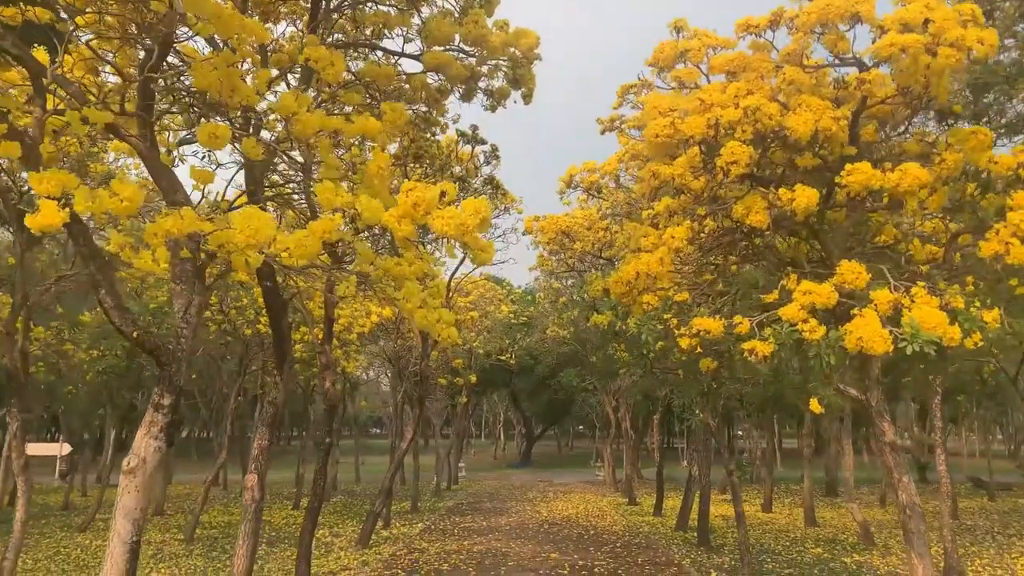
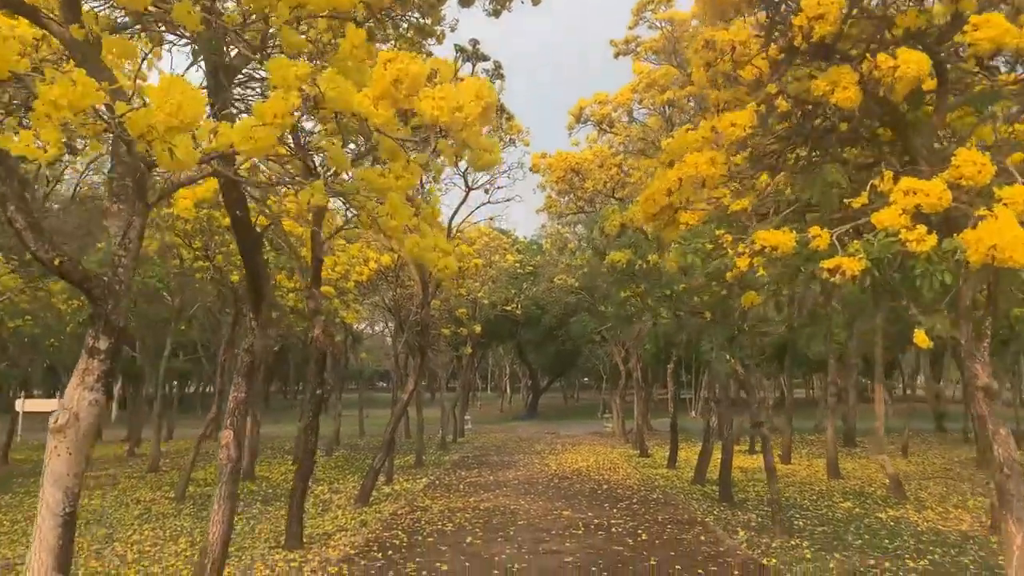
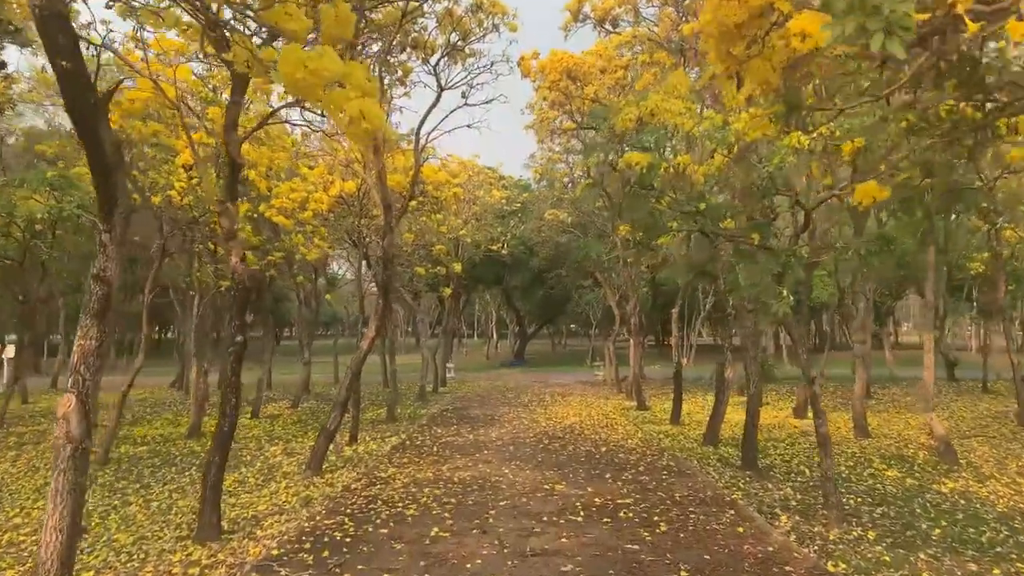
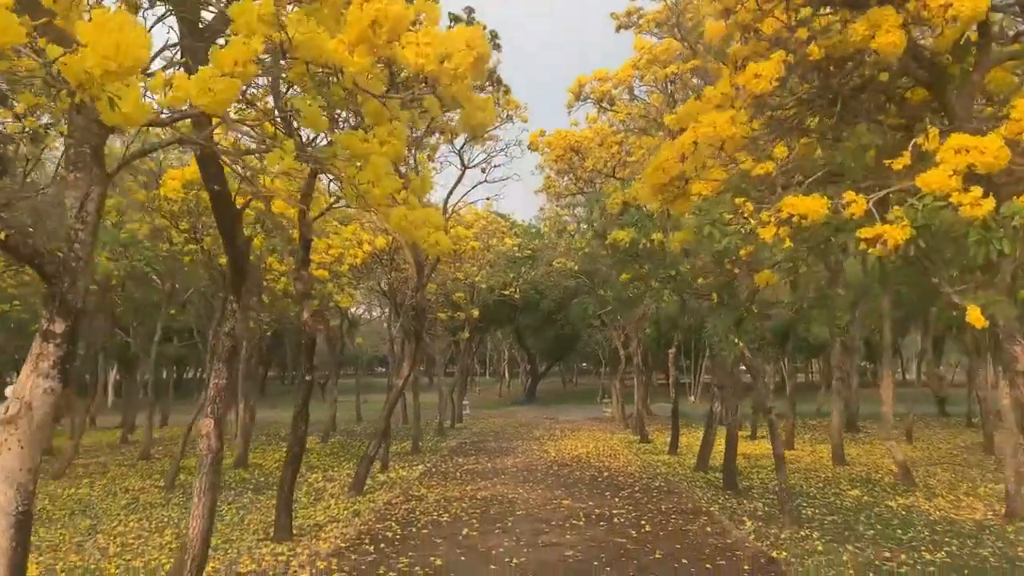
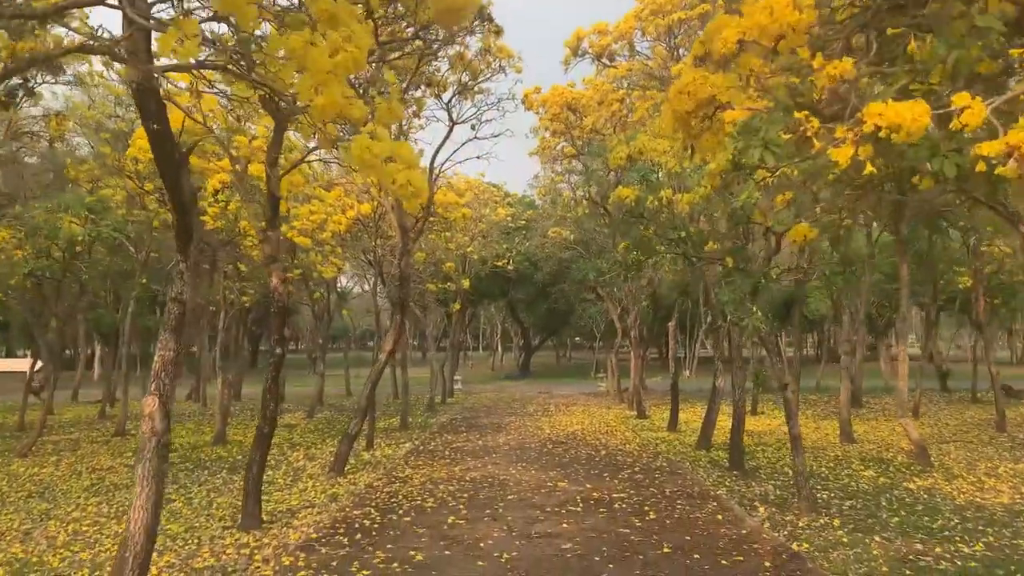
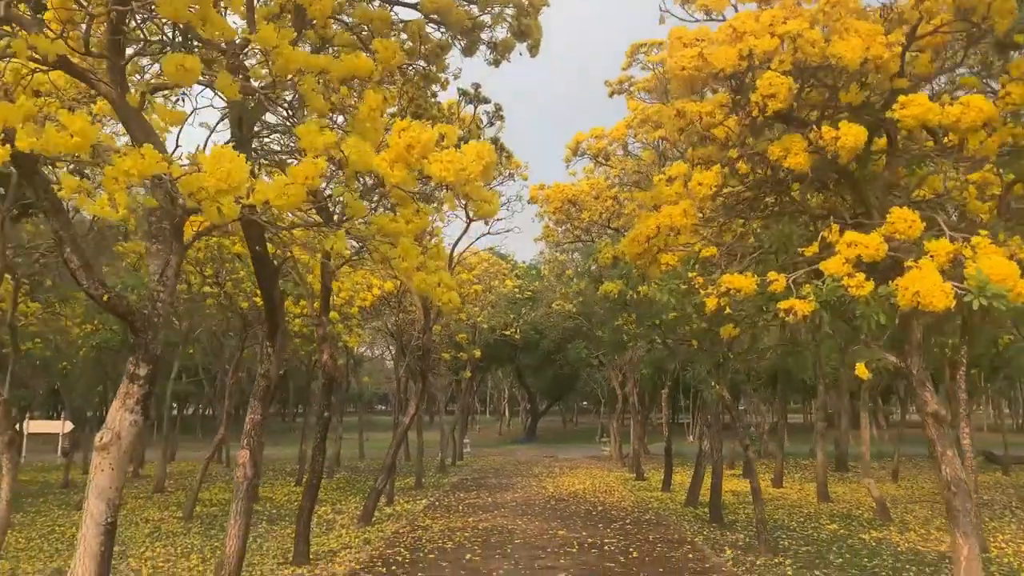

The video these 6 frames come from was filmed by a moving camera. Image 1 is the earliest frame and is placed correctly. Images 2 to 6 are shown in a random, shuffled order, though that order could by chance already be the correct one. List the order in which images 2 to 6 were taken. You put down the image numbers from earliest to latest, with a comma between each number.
6, 2, 4, 5, 3
